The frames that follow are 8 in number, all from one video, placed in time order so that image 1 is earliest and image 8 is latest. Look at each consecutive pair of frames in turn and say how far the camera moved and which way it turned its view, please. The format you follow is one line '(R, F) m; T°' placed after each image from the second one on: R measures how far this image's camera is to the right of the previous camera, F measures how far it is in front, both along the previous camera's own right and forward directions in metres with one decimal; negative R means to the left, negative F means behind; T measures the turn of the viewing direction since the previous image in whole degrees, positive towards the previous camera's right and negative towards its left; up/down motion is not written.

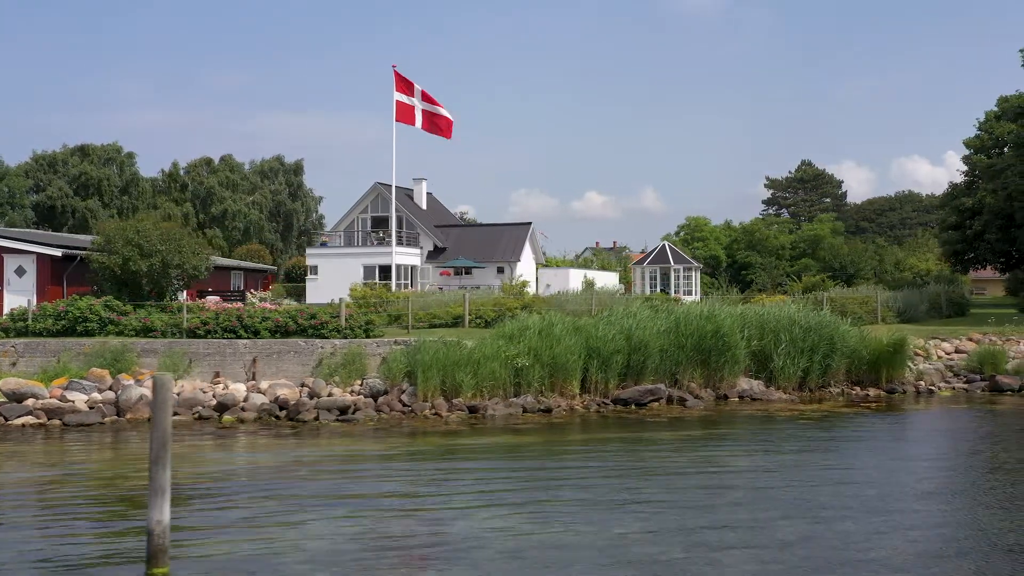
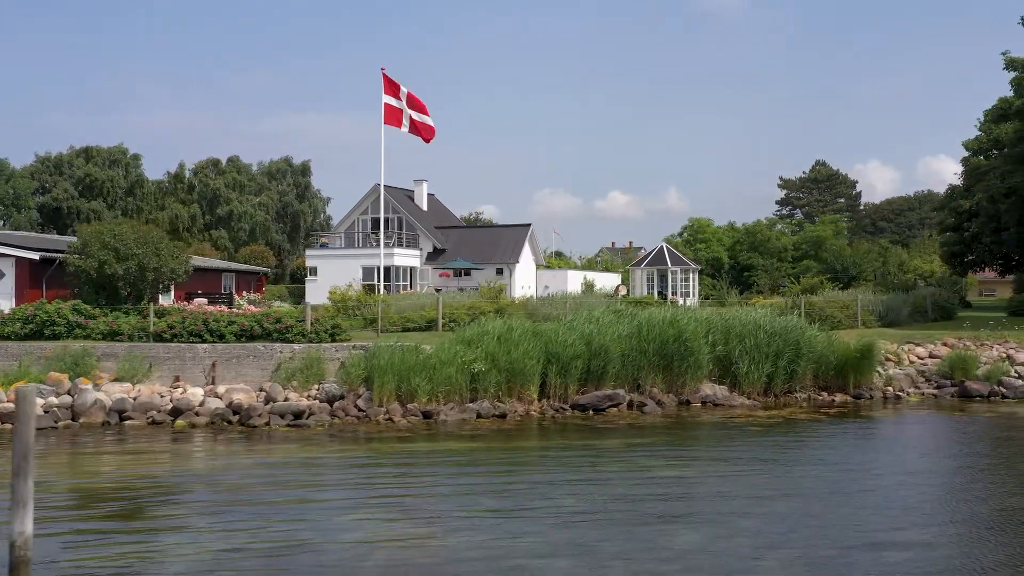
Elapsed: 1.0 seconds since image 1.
(+1.1, 0.0) m; -1°
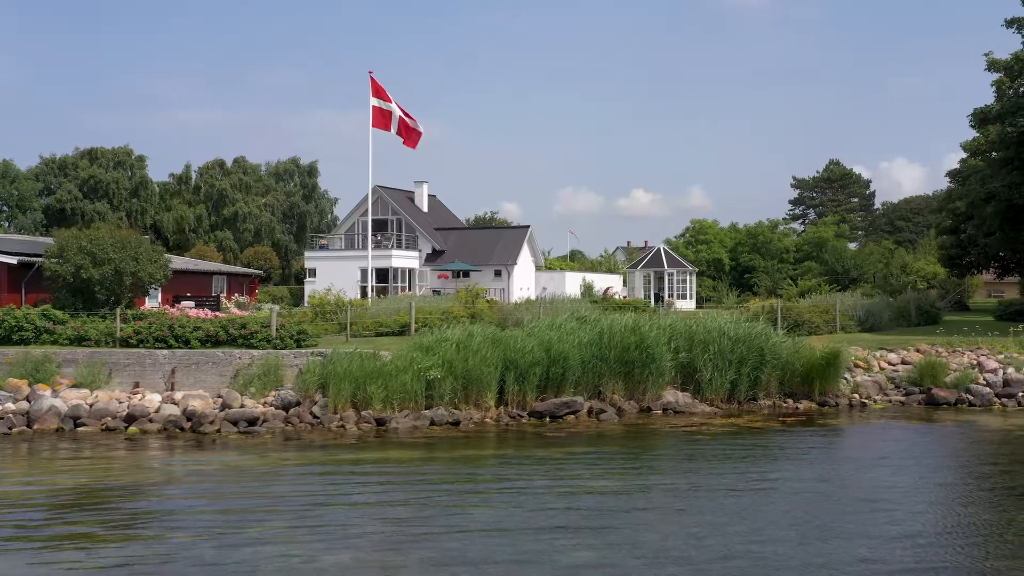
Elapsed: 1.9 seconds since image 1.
(+1.1, 0.0) m; -1°
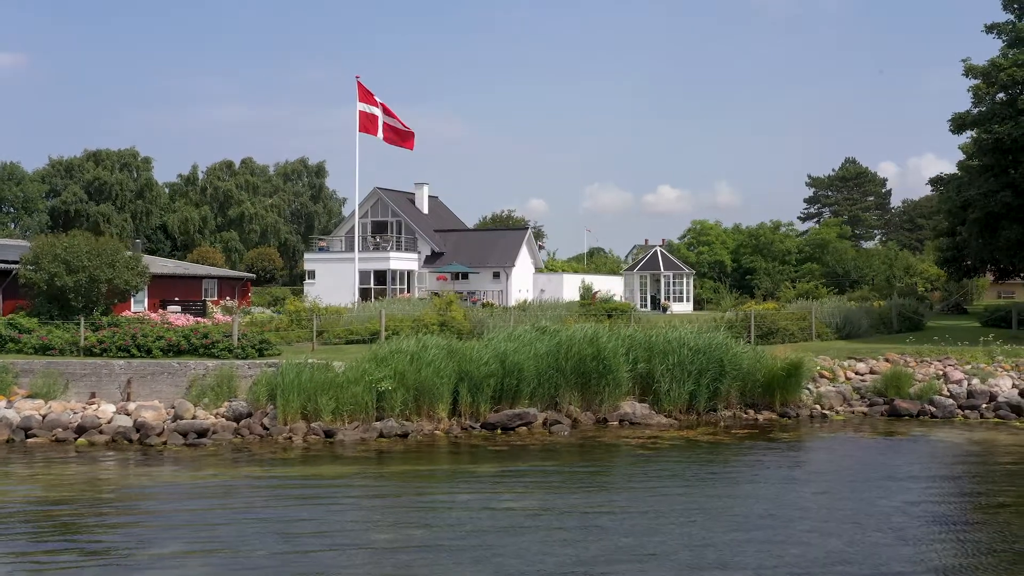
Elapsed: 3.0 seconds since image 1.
(+1.3, 0.0) m; -1°
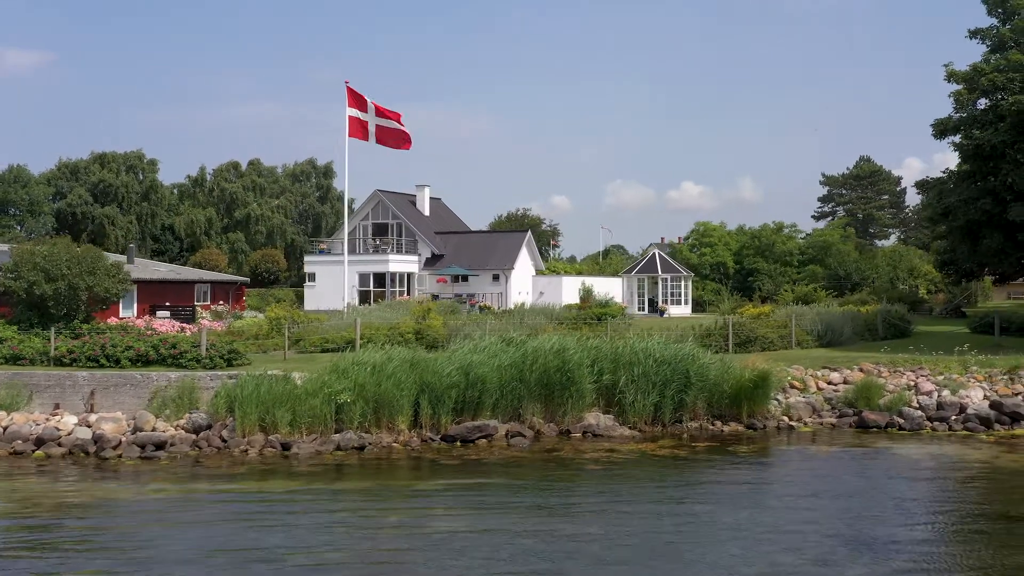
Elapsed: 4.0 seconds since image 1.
(+1.1, +0.1) m; -1°
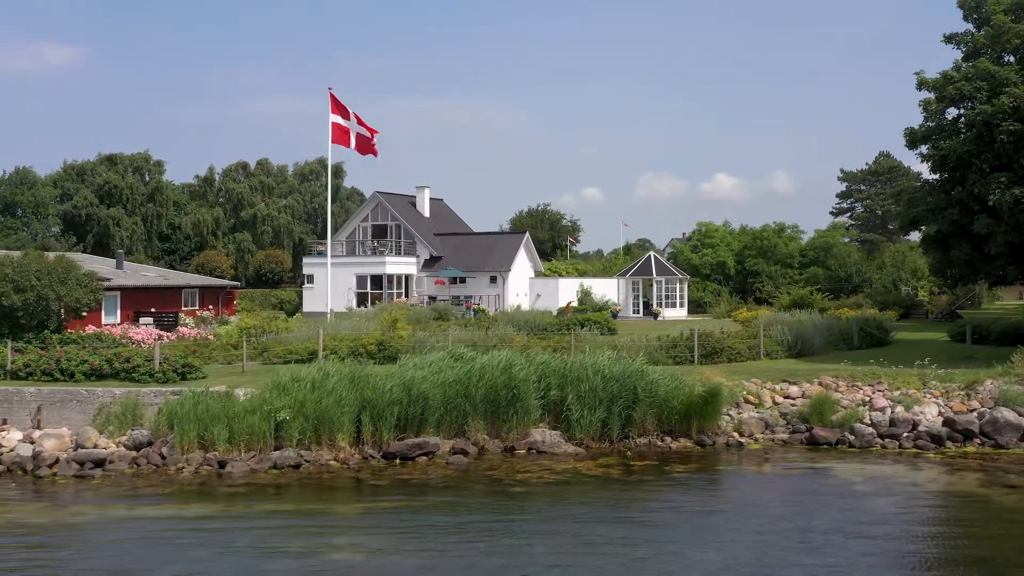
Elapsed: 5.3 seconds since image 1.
(+1.6, +0.1) m; -1°
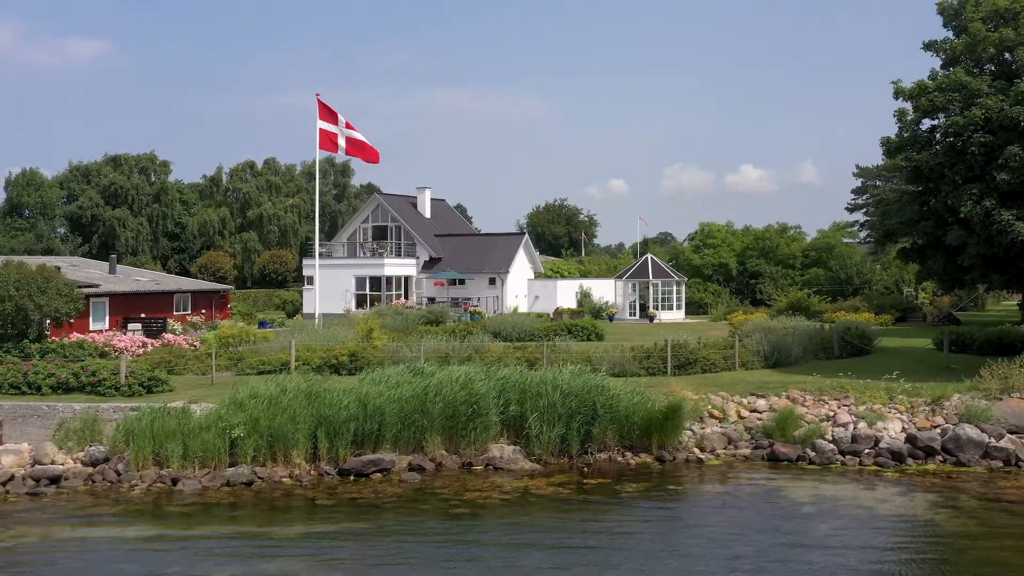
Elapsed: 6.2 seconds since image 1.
(+1.2, 0.0) m; -1°
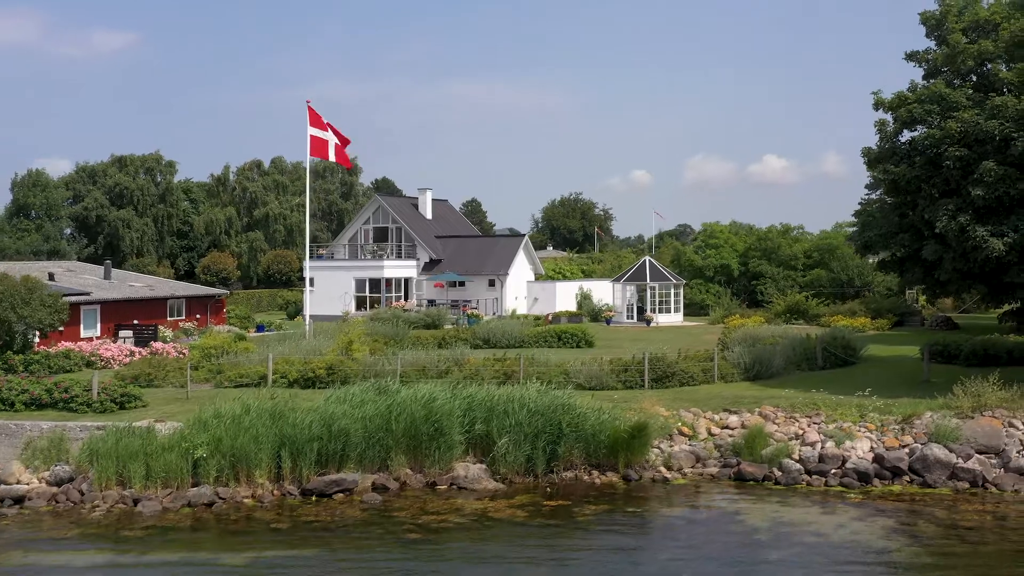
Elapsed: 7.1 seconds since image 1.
(+1.1, 0.0) m; -1°
